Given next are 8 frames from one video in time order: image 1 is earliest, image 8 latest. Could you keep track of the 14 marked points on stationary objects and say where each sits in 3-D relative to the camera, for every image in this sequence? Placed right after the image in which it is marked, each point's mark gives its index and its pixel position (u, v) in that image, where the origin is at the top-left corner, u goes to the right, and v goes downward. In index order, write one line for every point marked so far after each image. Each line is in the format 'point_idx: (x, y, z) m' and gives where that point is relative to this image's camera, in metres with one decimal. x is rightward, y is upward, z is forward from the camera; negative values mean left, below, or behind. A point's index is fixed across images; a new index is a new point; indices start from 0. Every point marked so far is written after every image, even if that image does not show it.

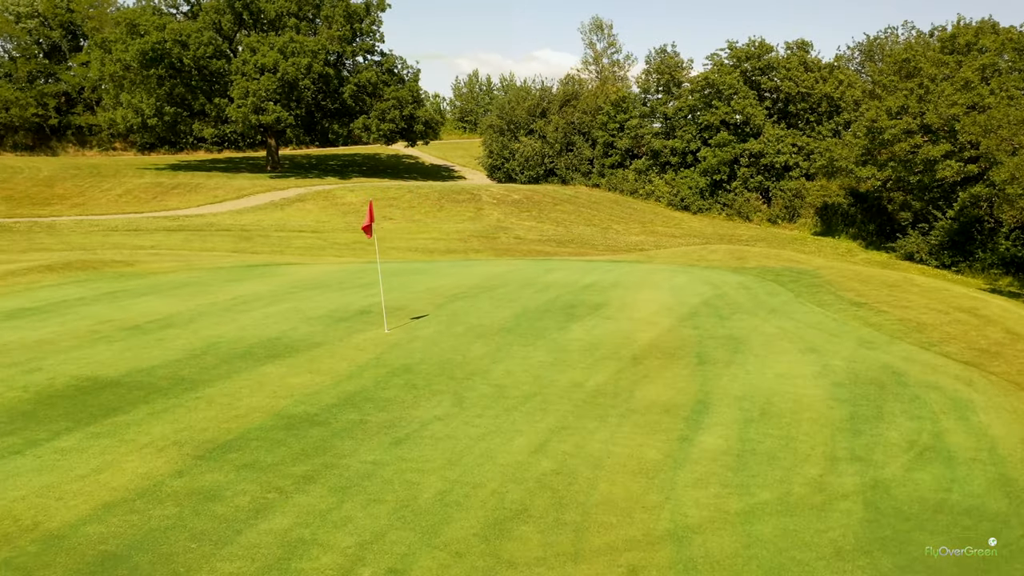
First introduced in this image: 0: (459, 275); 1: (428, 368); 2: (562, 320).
0: (-1.3, +0.3, +18.6) m
1: (-1.0, -1.0, +9.8) m
2: (+0.8, -0.5, +13.0) m
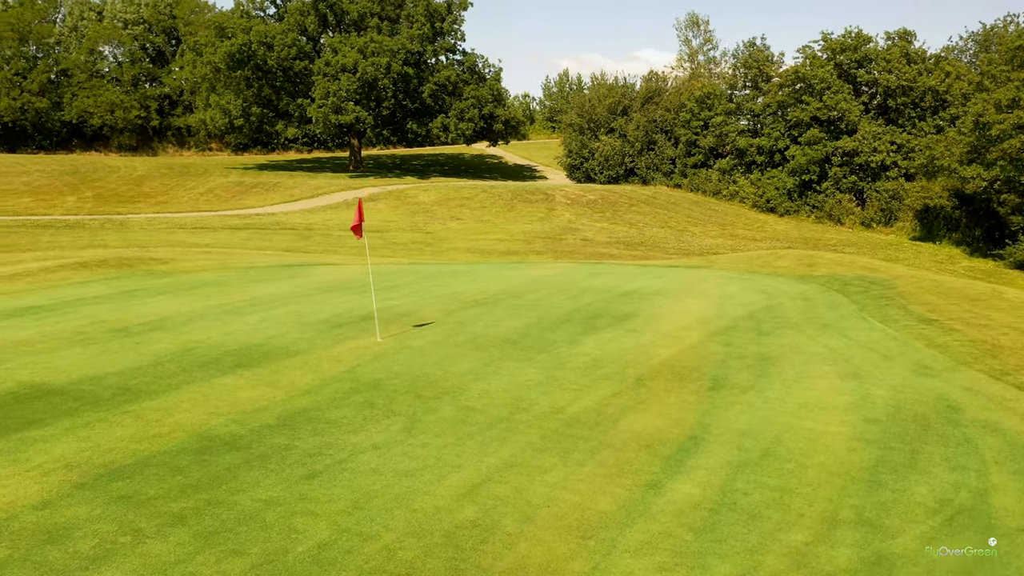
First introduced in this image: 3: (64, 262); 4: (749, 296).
0: (-0.4, +0.2, +17.5) m
1: (-1.3, -1.1, +8.8) m
2: (+0.9, -0.7, +11.8) m
3: (-10.0, +0.6, +18.2) m
4: (+4.4, -0.2, +15.2) m
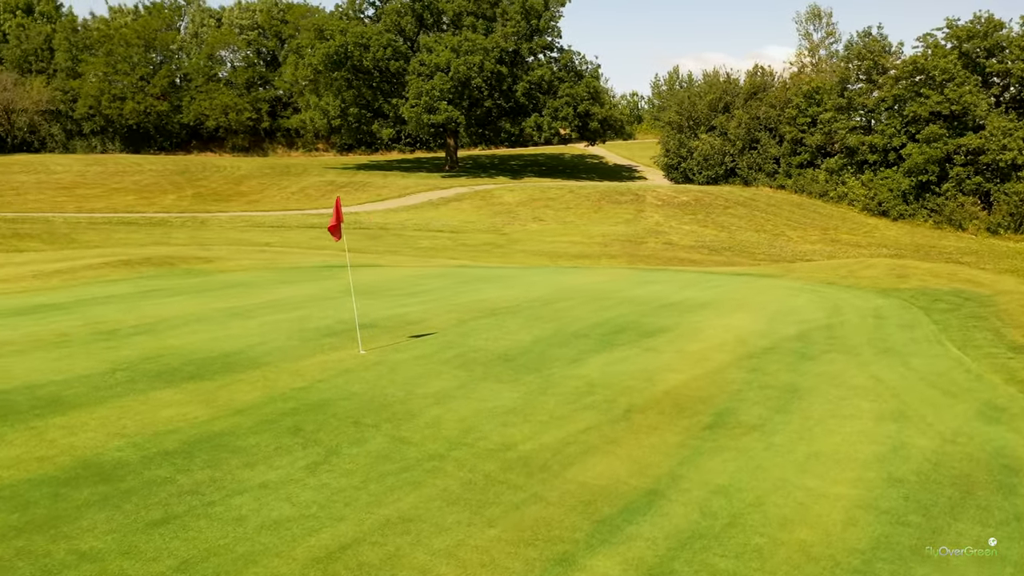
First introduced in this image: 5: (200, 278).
0: (+0.4, +0.1, +16.3) m
1: (-1.7, -1.2, +7.8) m
2: (+0.9, -0.8, +10.4) m
3: (-9.0, +0.7, +18.4) m
4: (+4.9, -0.4, +13.3) m
5: (-6.2, +0.2, +16.2) m
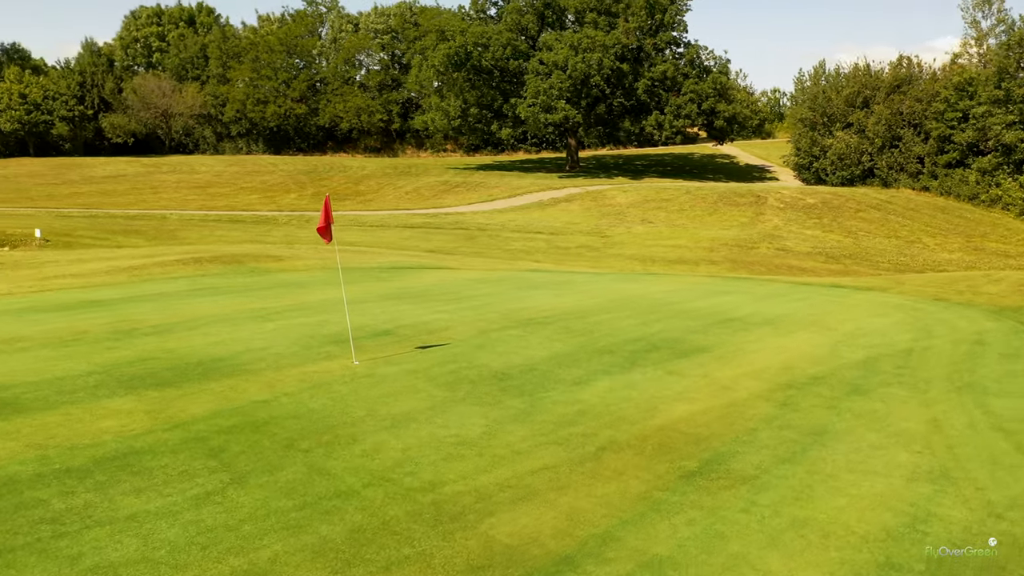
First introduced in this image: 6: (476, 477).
0: (+1.5, -0.1, +15.2) m
1: (-2.0, -1.2, +7.1) m
2: (+1.0, -0.9, +9.3) m
3: (-7.4, +0.7, +18.8) m
4: (+5.4, -0.6, +11.4) m
5: (-5.0, +0.2, +16.2) m
6: (-0.3, -1.4, +6.2) m
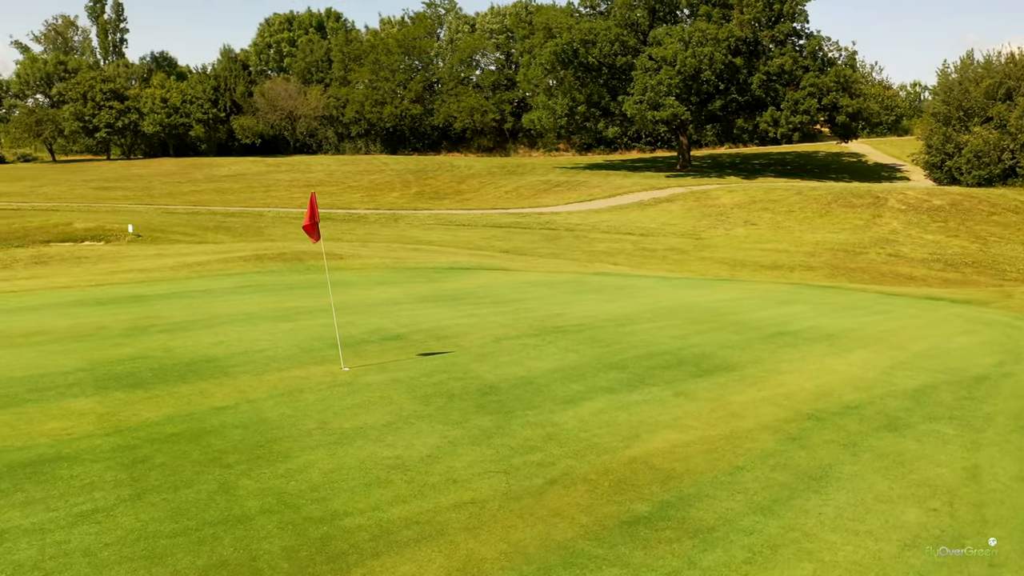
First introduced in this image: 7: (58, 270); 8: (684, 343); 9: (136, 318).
0: (+2.4, -0.2, +14.1) m
1: (-2.4, -1.3, +6.7) m
2: (+0.9, -1.0, +8.3) m
3: (-5.9, +0.8, +19.0) m
4: (+5.6, -0.8, +9.8) m
5: (-4.0, +0.2, +16.1) m
6: (-0.8, -1.5, +5.5) m
7: (-9.4, +0.4, +16.8) m
8: (+2.2, -0.7, +10.3) m
9: (-5.3, -0.4, +11.5) m
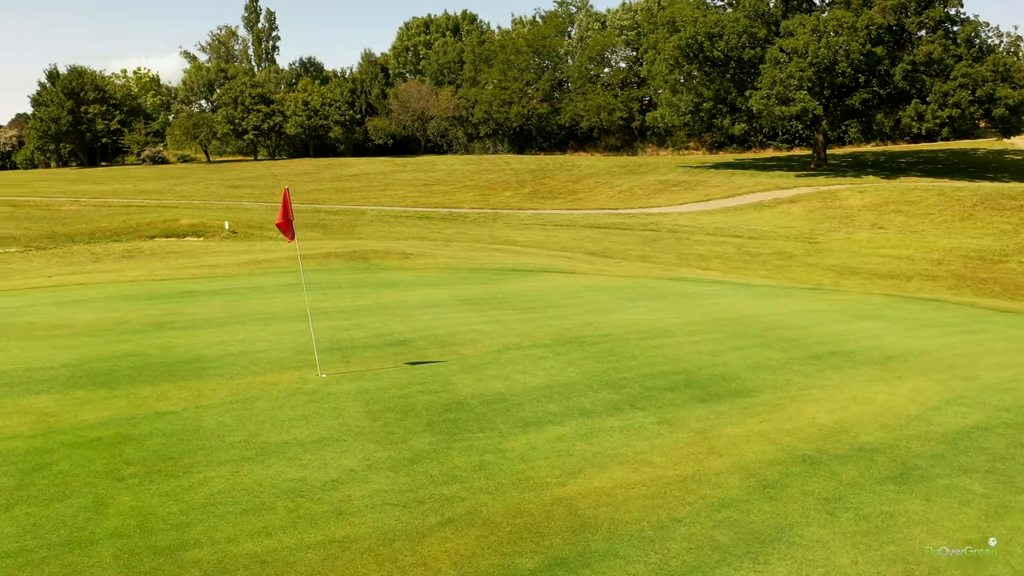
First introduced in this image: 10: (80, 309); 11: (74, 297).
0: (+3.0, -0.3, +12.8) m
1: (-3.0, -1.3, +6.3) m
2: (+0.6, -1.1, +7.4) m
3: (-4.2, +0.9, +19.1) m
4: (+5.5, -1.0, +8.0) m
5: (-2.8, +0.3, +15.9) m
6: (-1.6, -1.5, +4.9) m
7: (-8.0, +0.5, +17.5) m
8: (+2.2, -0.8, +9.1) m
9: (-4.9, -0.4, +11.5) m
10: (-6.4, -0.3, +12.1) m
11: (-7.2, -0.1, +13.4) m
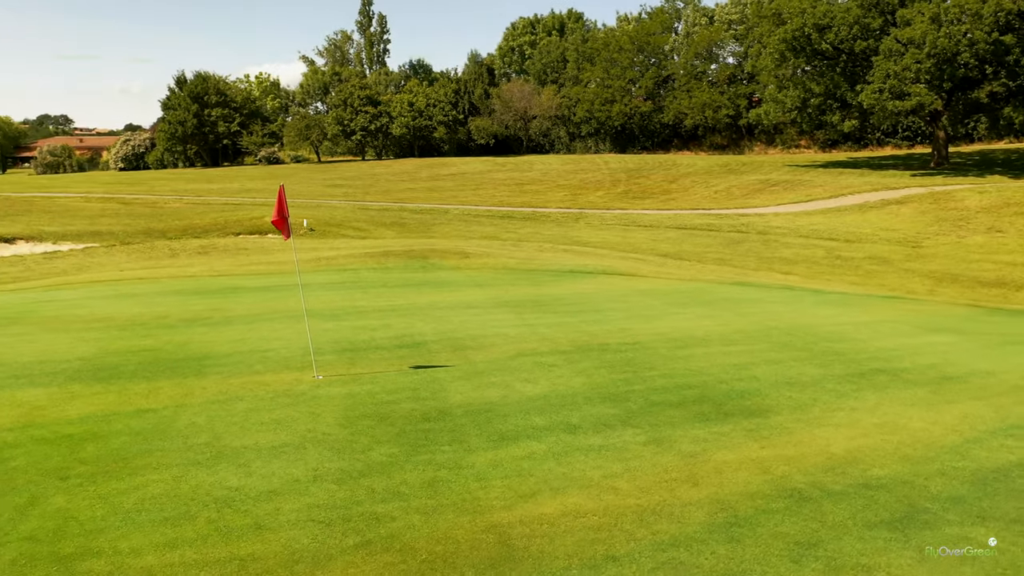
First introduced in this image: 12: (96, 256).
0: (+3.6, -0.4, +11.9) m
1: (-3.3, -1.2, +6.3) m
2: (+0.4, -1.2, +6.9) m
3: (-2.7, +0.9, +19.1) m
4: (+5.3, -1.2, +6.8) m
5: (-1.8, +0.3, +15.7) m
6: (-2.1, -1.5, +4.7) m
7: (-6.7, +0.6, +18.0) m
8: (+2.3, -0.9, +8.3) m
9: (-4.5, -0.3, +11.7) m
10: (-5.8, -0.2, +12.4) m
11: (-6.5, 0.0, +13.8) m
12: (-9.4, +0.7, +18.5) m
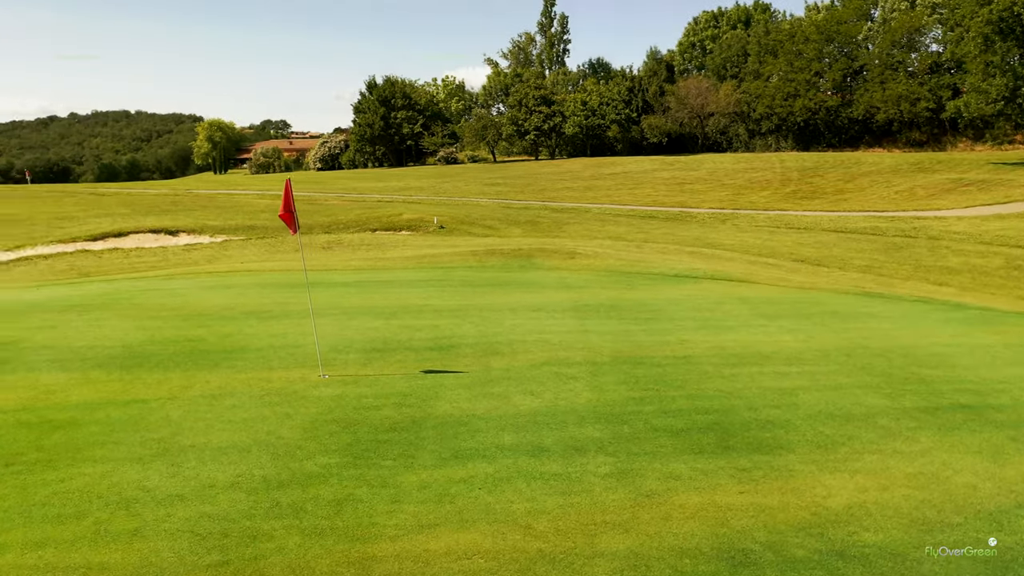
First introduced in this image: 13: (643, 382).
0: (+4.4, -0.6, +10.3) m
1: (-3.6, -1.1, +6.4) m
2: (+0.1, -1.2, +6.1) m
3: (-0.1, +0.9, +18.7) m
4: (+4.9, -1.3, +5.0) m
5: (0.0, +0.3, +15.2) m
6: (-2.8, -1.5, +4.6) m
7: (-4.2, +0.8, +18.6) m
8: (+2.3, -1.0, +7.1) m
9: (-3.5, -0.2, +11.9) m
10: (-4.7, -0.1, +13.0) m
11: (-5.0, +0.1, +14.5) m
12: (-6.8, +0.9, +19.6) m
13: (+1.3, -0.9, +7.8) m
